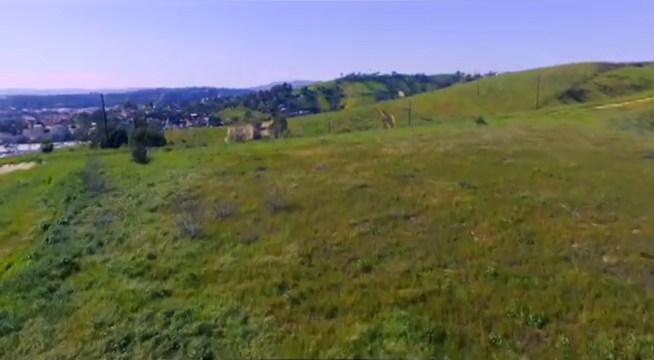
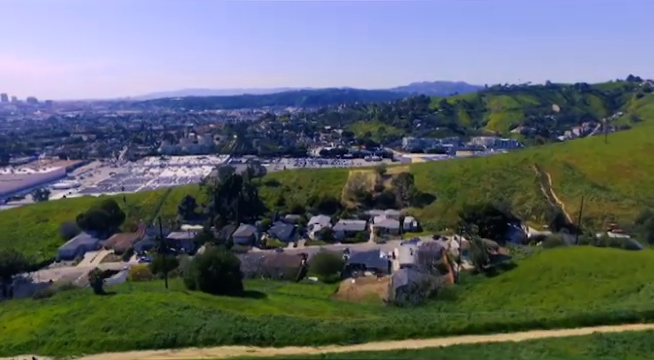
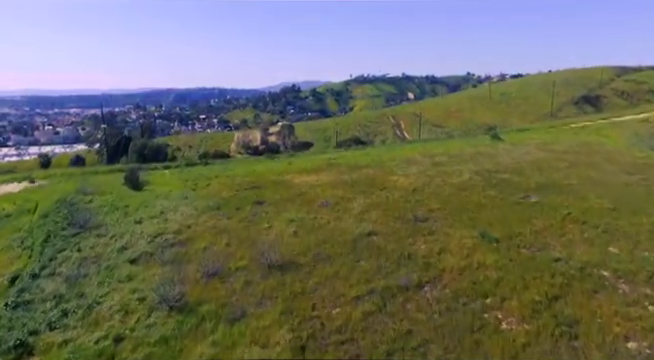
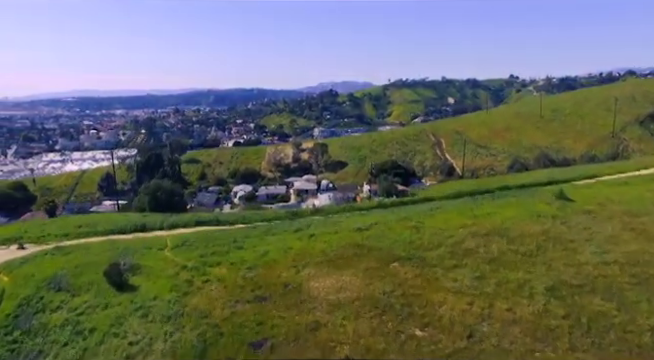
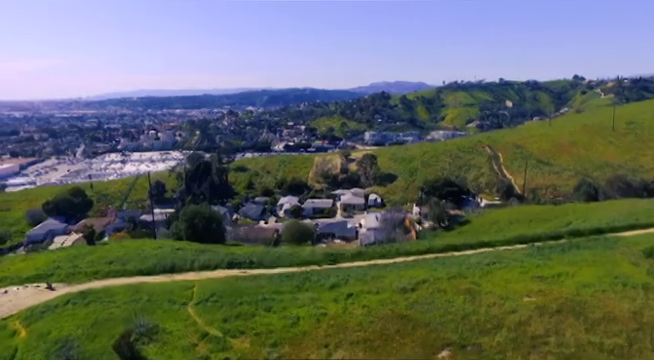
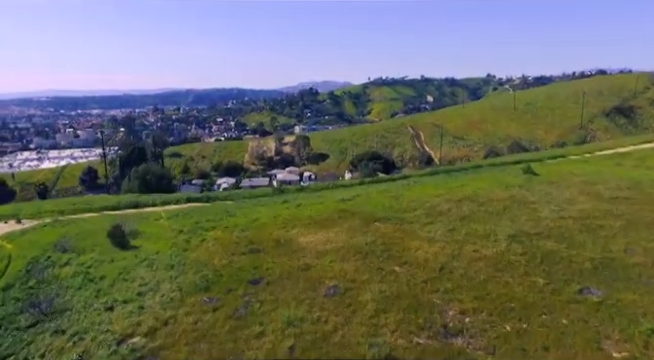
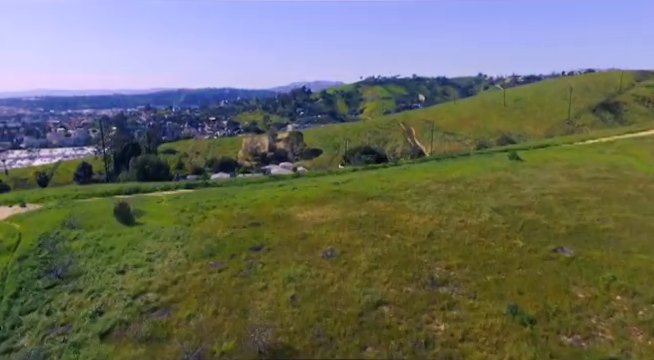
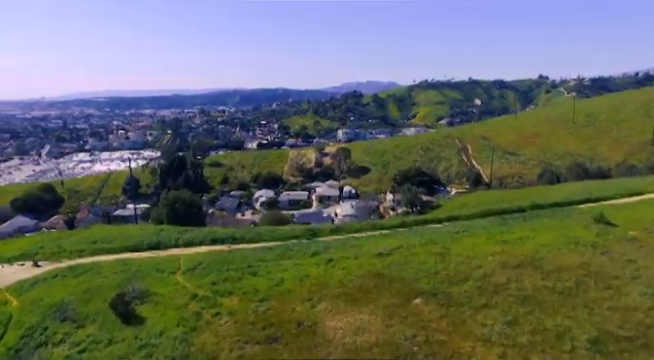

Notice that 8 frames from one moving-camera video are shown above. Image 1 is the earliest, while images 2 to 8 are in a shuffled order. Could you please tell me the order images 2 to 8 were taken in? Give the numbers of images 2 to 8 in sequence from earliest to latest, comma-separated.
3, 7, 6, 4, 8, 5, 2
